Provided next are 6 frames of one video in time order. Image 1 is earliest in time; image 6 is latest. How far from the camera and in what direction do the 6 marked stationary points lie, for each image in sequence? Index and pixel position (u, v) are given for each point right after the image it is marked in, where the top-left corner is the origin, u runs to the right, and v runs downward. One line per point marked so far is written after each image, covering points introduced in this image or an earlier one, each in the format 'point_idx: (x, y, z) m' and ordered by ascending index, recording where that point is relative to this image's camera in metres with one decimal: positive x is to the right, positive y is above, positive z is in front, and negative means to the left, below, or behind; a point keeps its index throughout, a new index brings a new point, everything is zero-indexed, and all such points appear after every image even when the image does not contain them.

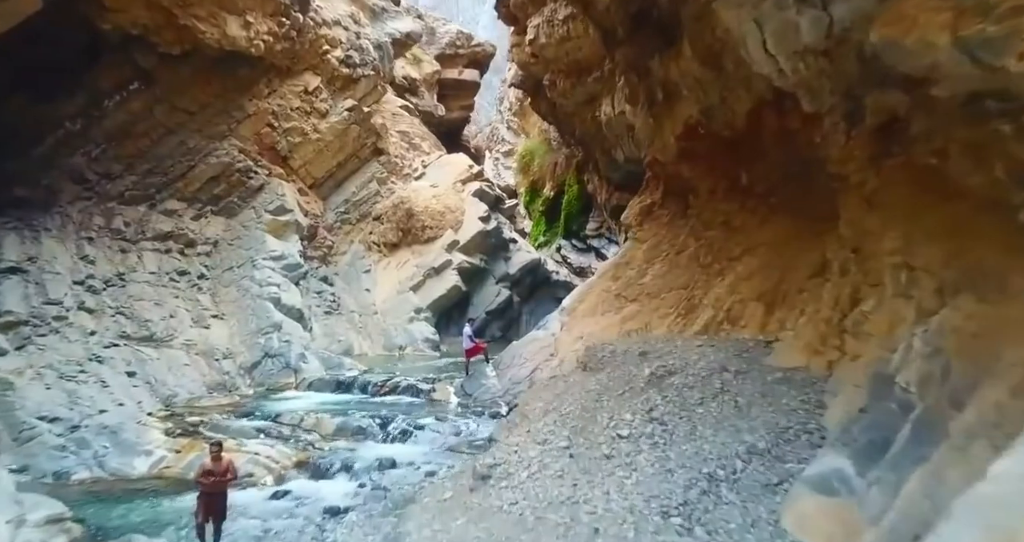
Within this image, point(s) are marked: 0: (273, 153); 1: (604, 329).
0: (-8.5, +4.1, +19.4) m
1: (+1.6, -1.0, +8.7) m
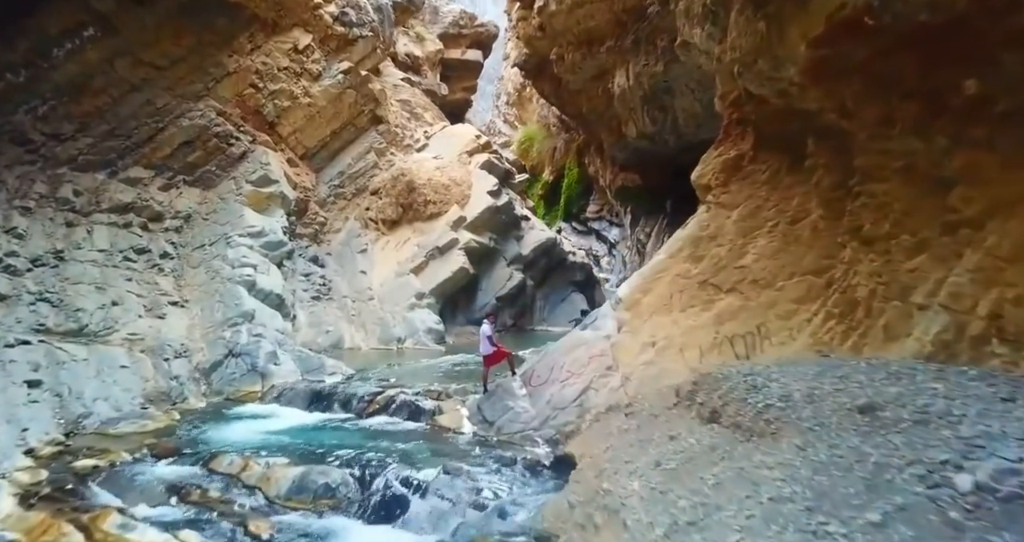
0: (-7.9, +4.7, +16.6) m
1: (+2.0, -0.7, +6.0) m
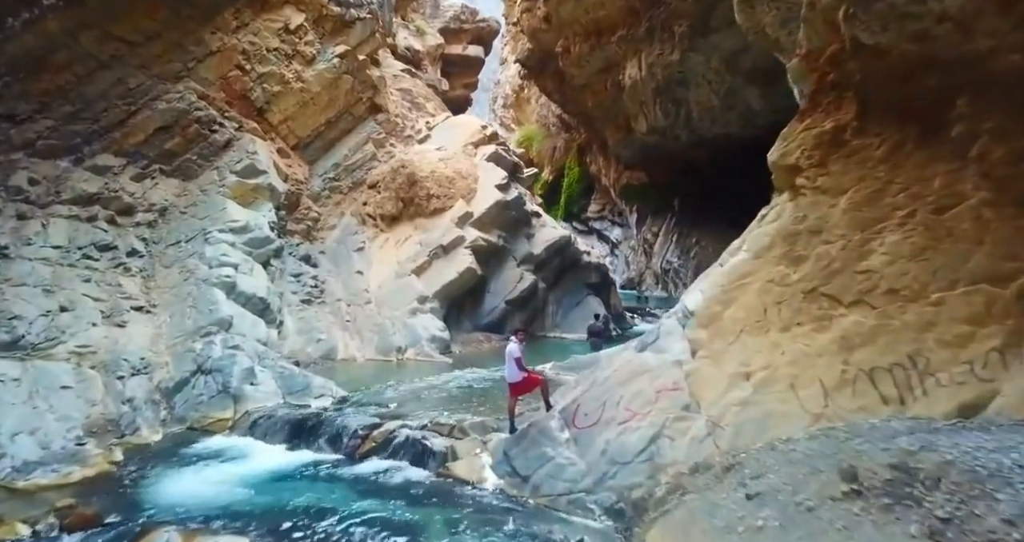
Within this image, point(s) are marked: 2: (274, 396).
0: (-7.5, +4.7, +14.9) m
1: (+2.4, -0.8, +4.4) m
2: (-3.7, -2.0, +8.6) m
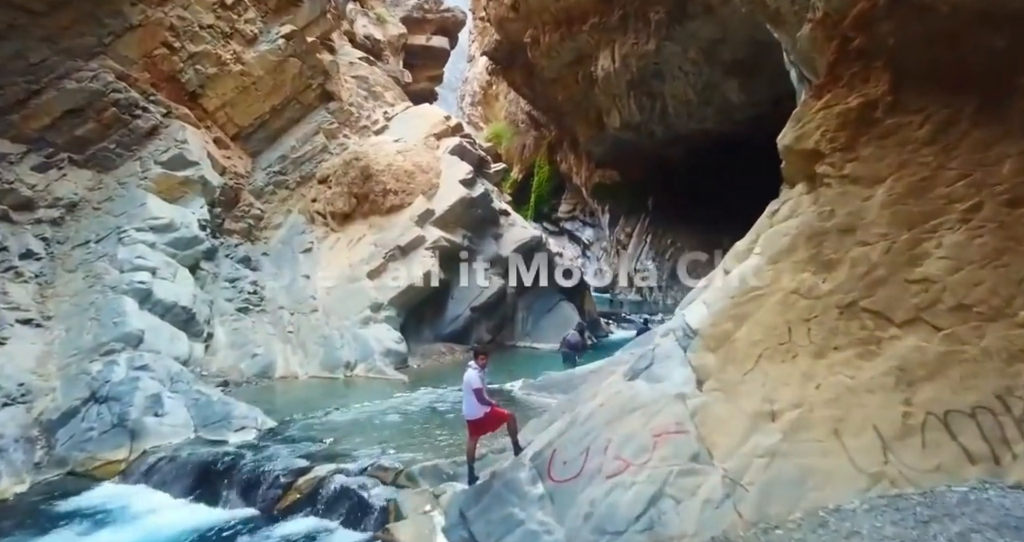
0: (-8.4, +4.6, +13.3) m
1: (+2.1, -0.8, +3.3) m
2: (-4.2, -2.0, +7.1) m
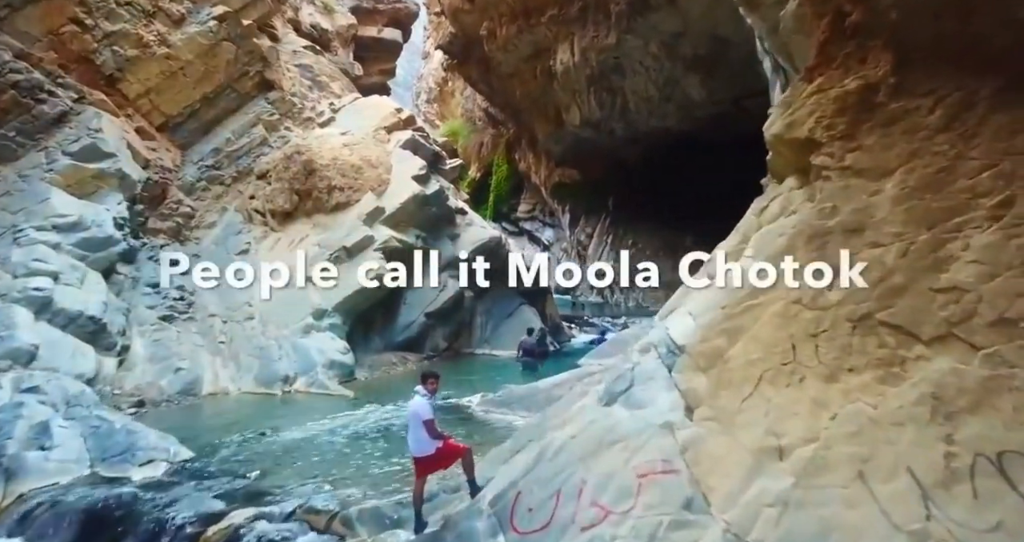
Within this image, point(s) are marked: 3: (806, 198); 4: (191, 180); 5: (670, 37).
0: (-9.4, +4.5, +11.8) m
1: (+1.9, -0.9, +2.7) m
2: (-4.7, -2.1, +6.0) m
3: (+2.3, +0.6, +4.2) m
4: (-7.8, +2.2, +13.1) m
5: (+4.2, +6.3, +14.6) m
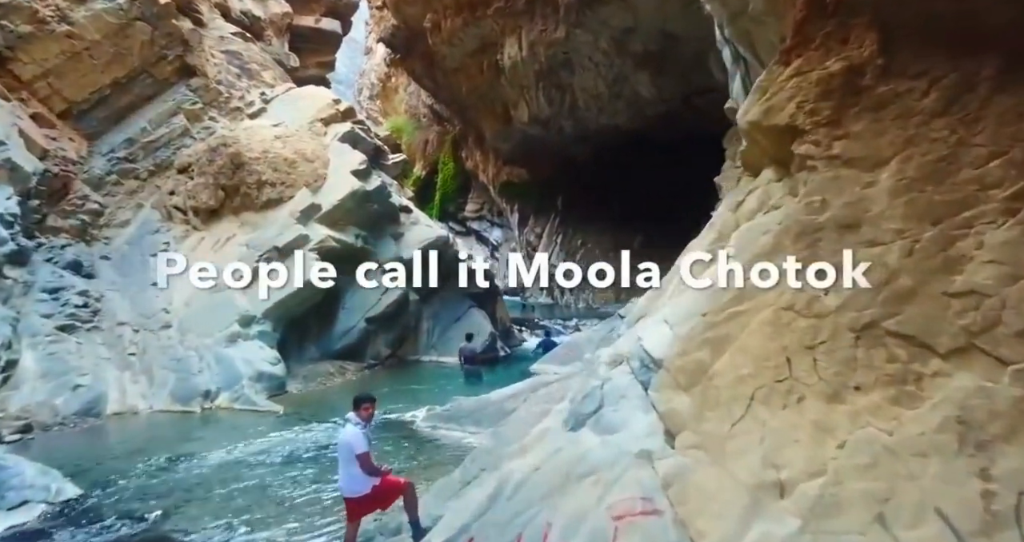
0: (-10.4, +4.4, +10.3) m
1: (+1.7, -0.9, +2.3) m
2: (-5.2, -2.2, +5.0) m
3: (+1.9, +0.5, +3.8) m
4: (-8.9, +2.1, +11.7) m
5: (+2.9, +6.3, +14.3) m
